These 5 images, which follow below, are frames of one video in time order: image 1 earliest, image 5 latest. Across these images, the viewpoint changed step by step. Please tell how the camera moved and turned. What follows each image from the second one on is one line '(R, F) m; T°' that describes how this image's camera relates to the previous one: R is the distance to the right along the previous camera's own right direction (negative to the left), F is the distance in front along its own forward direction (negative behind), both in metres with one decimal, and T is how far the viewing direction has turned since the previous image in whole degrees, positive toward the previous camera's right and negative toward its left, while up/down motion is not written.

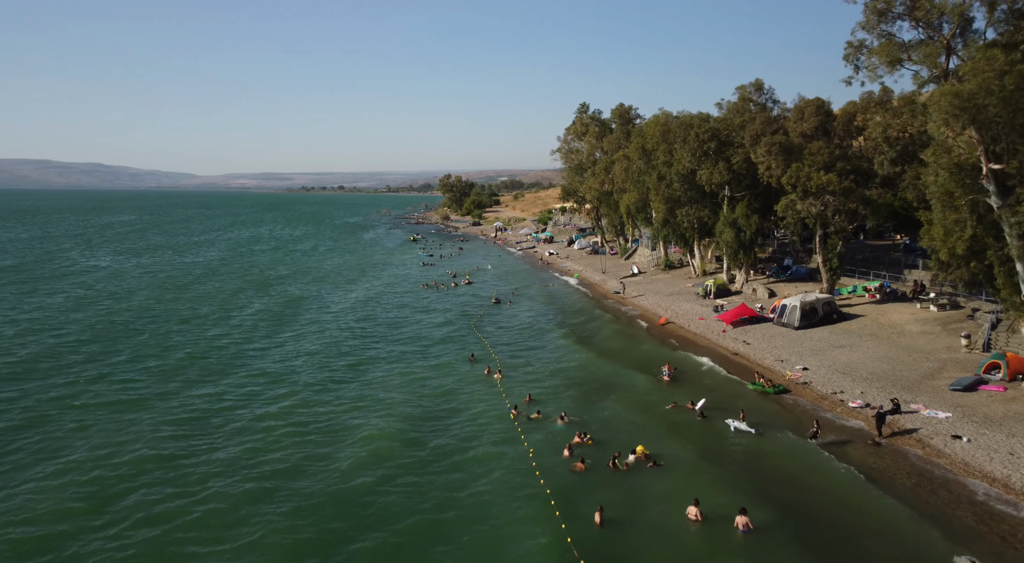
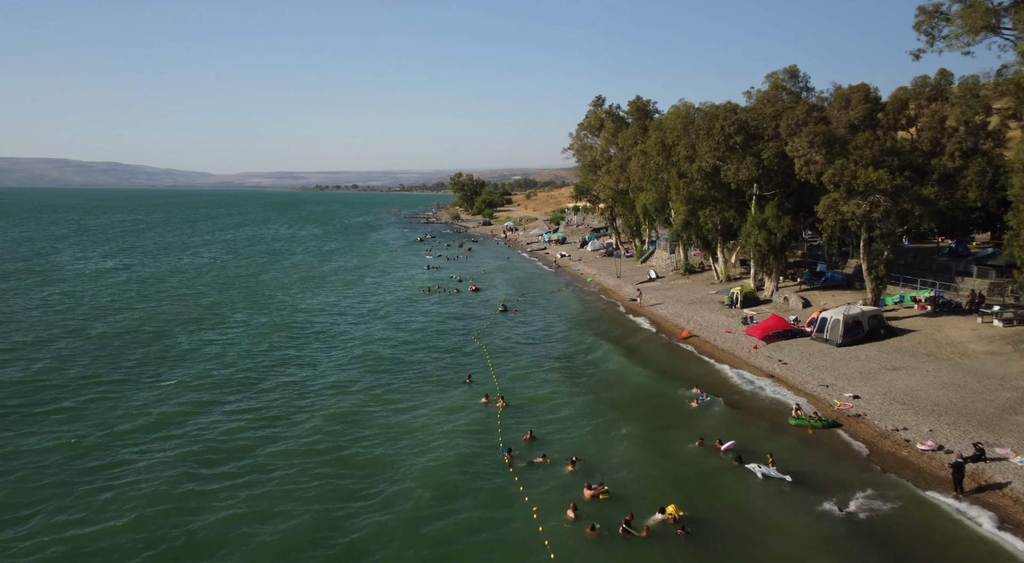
(+0.5, +4.4) m; -1°
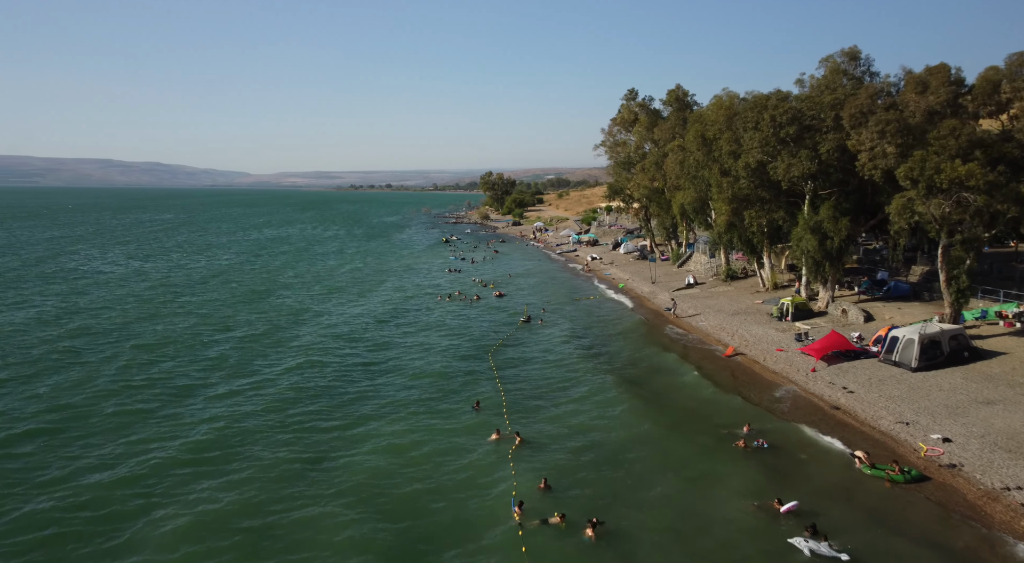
(+0.6, +4.3) m; -3°
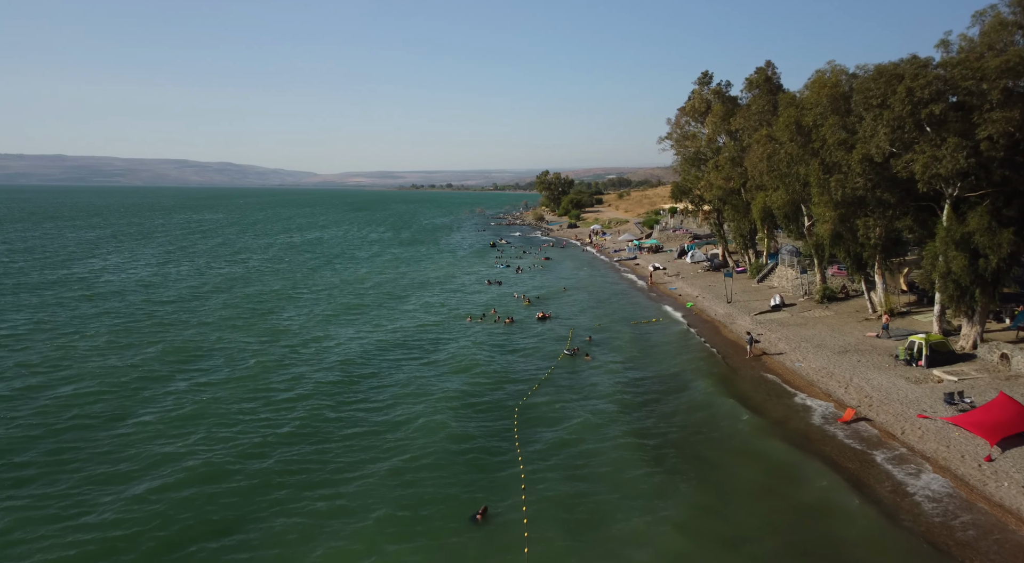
(+0.9, +9.1) m; -5°
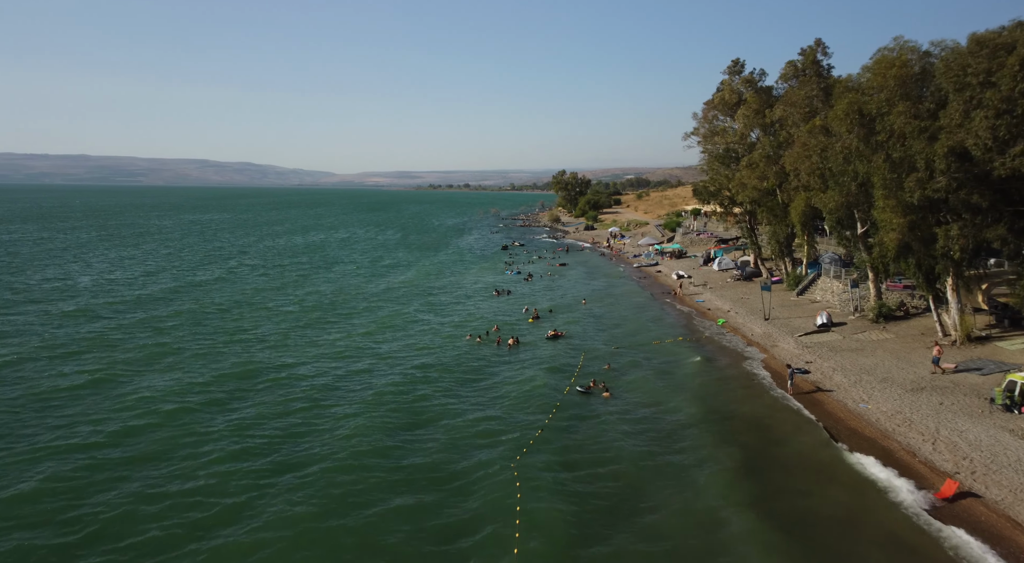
(+0.7, +6.0) m; -1°
